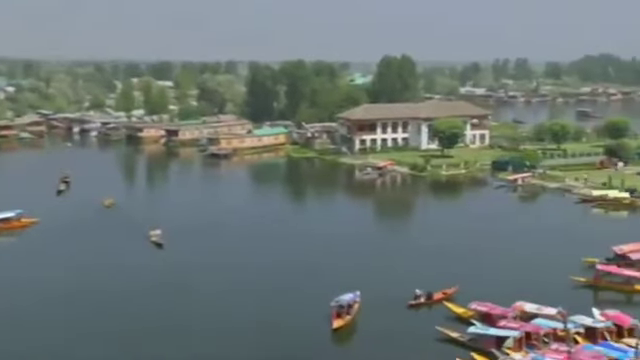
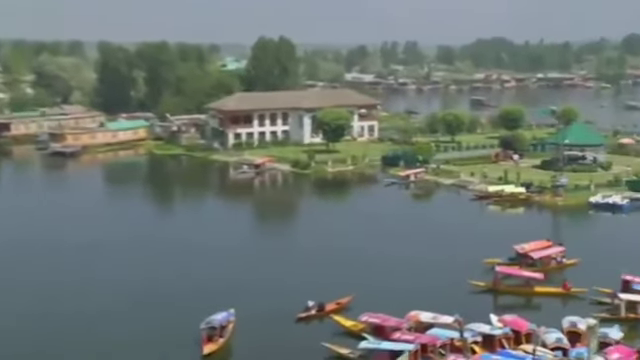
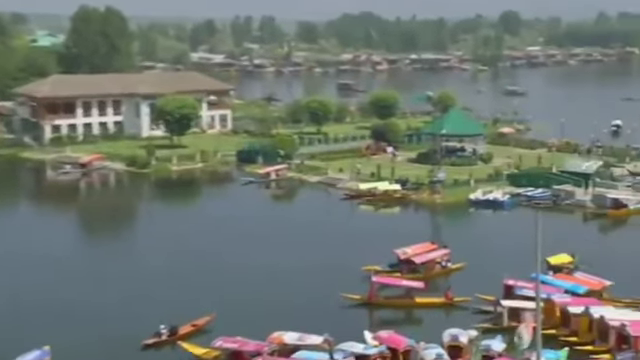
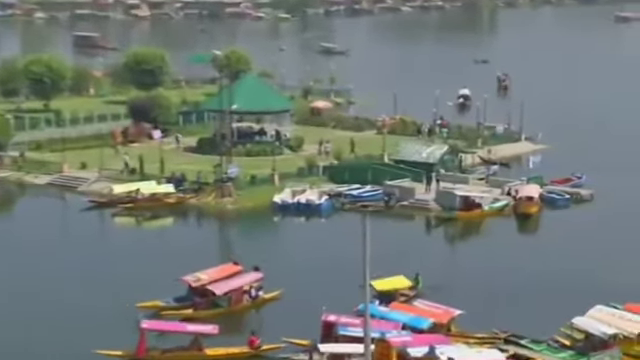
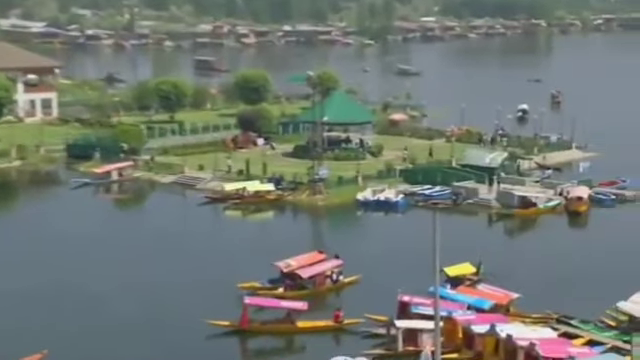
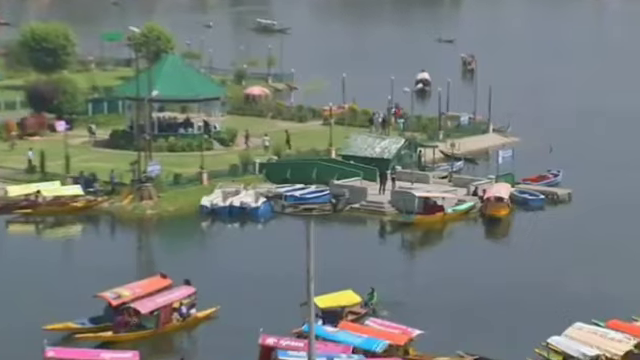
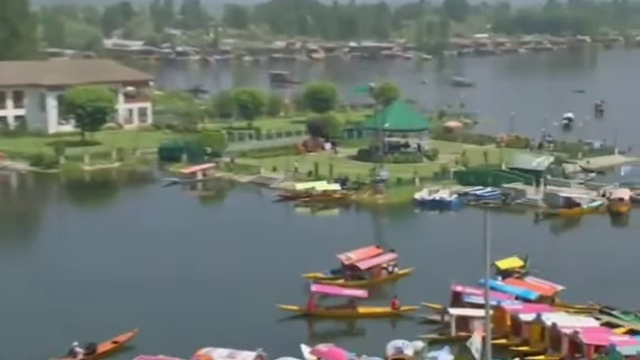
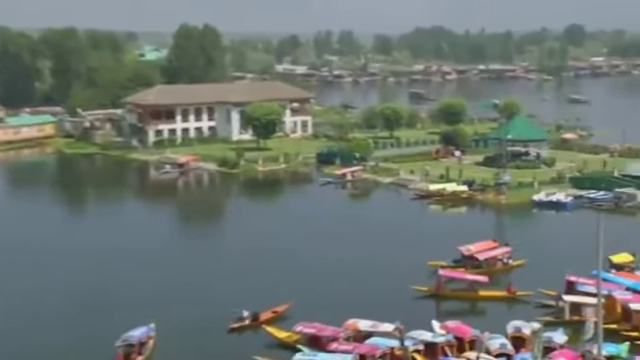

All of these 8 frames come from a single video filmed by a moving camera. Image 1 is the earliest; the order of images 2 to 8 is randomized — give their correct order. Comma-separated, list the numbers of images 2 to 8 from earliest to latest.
2, 8, 3, 7, 5, 4, 6
